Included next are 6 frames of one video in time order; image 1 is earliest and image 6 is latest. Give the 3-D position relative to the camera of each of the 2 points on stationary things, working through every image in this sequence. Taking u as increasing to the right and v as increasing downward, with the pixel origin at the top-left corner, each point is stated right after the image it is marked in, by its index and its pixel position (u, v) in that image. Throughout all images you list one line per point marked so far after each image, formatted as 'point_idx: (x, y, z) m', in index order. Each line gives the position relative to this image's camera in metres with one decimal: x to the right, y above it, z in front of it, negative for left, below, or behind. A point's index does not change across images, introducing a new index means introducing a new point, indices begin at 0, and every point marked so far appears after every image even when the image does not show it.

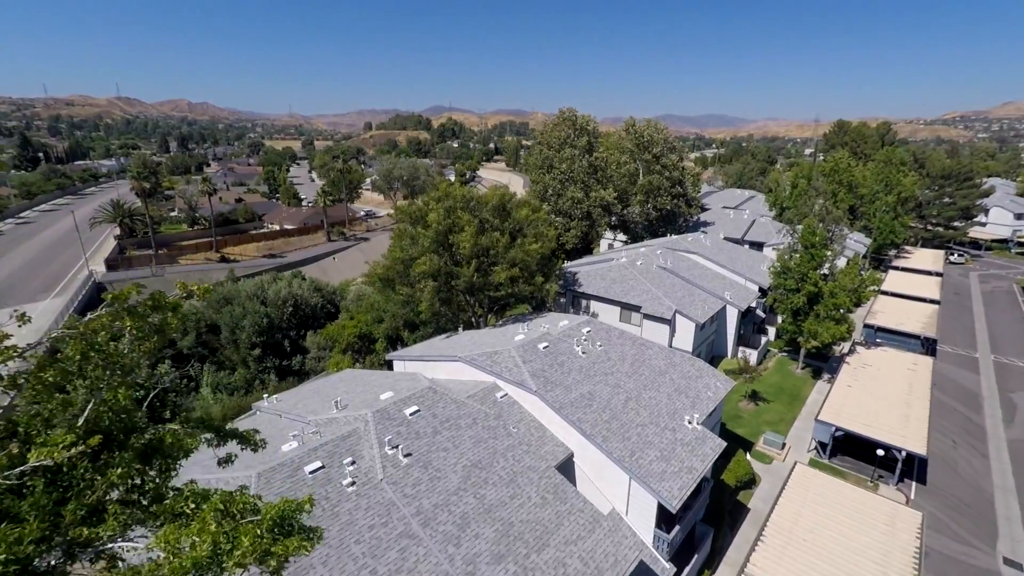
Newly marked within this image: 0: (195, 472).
0: (-8.1, -4.6, +12.5) m
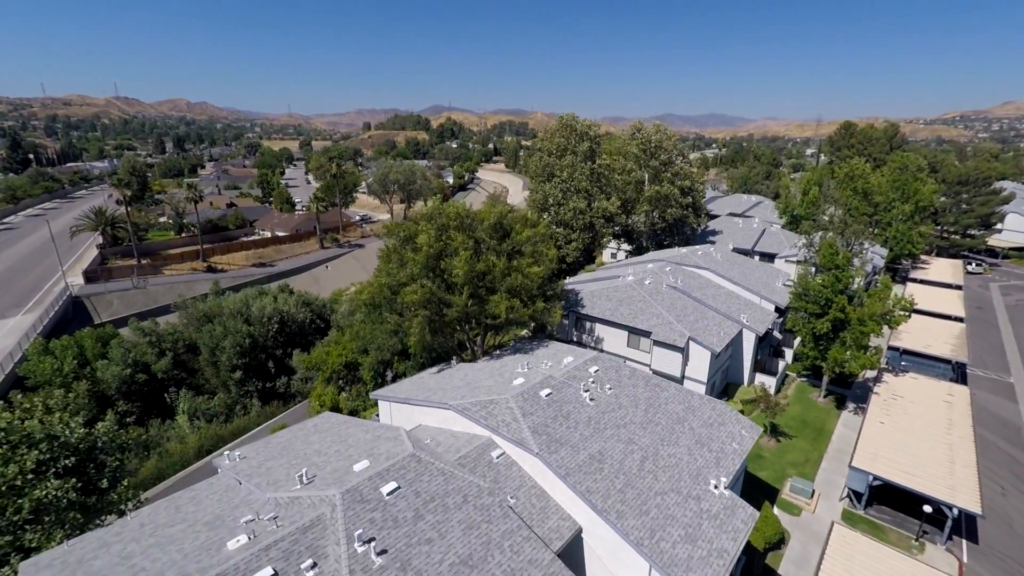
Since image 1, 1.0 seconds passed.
0: (-8.2, -5.9, +10.3) m
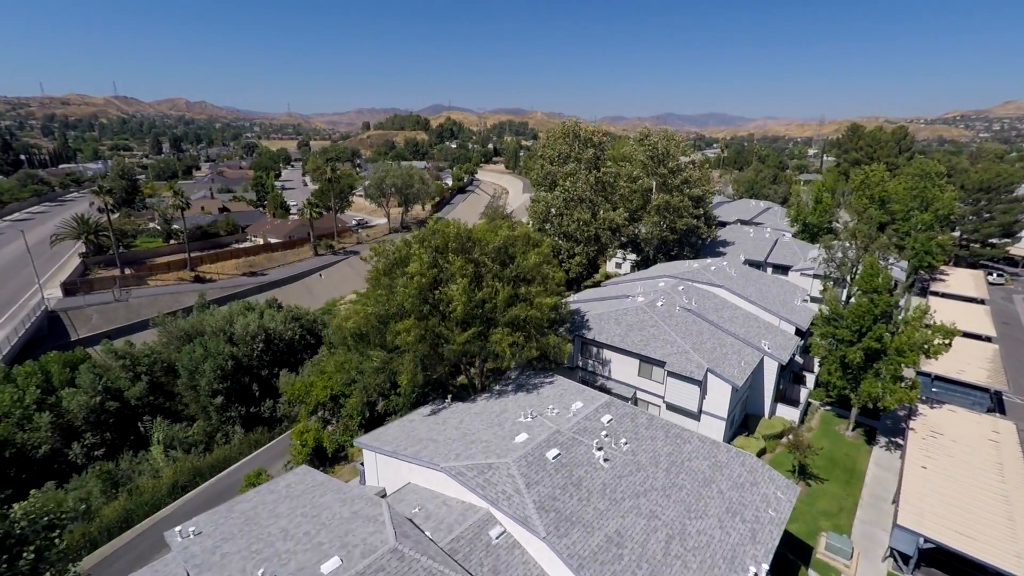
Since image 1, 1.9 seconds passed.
0: (-8.1, -7.1, +8.1) m
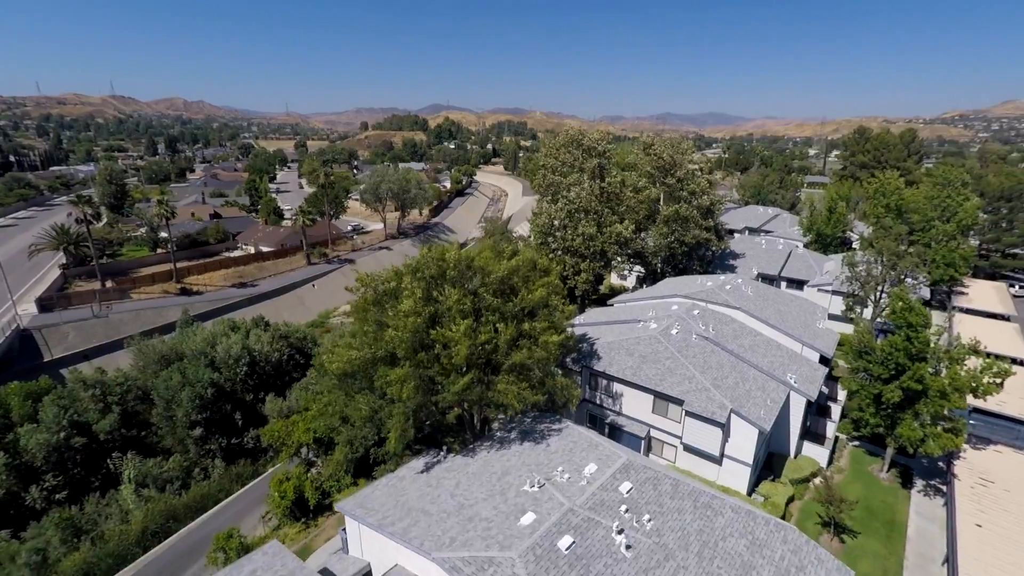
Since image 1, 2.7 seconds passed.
0: (-8.0, -8.4, +5.8) m
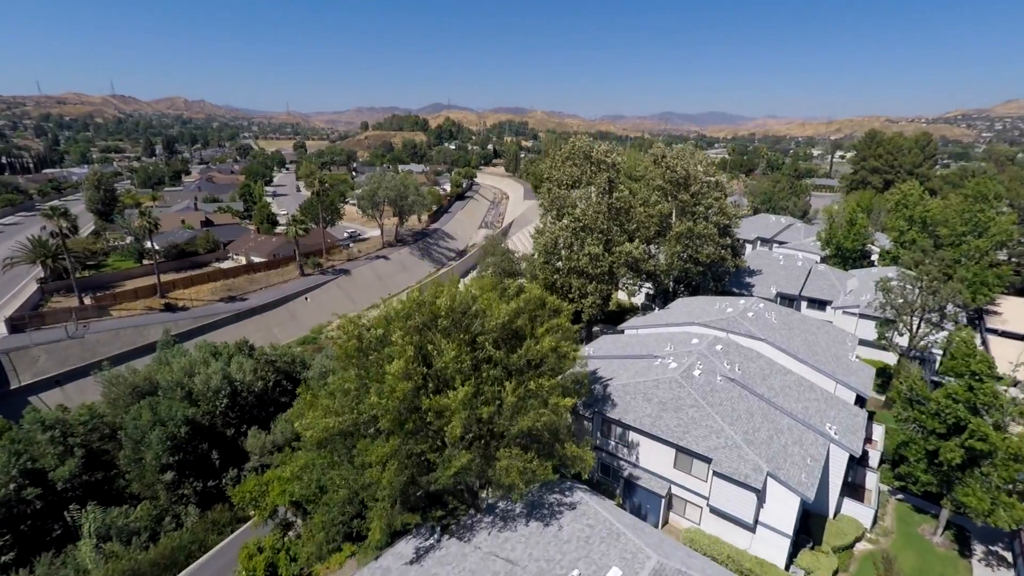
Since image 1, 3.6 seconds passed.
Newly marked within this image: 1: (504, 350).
0: (-7.9, -10.1, +3.2) m
1: (-0.4, -1.9, +15.7) m
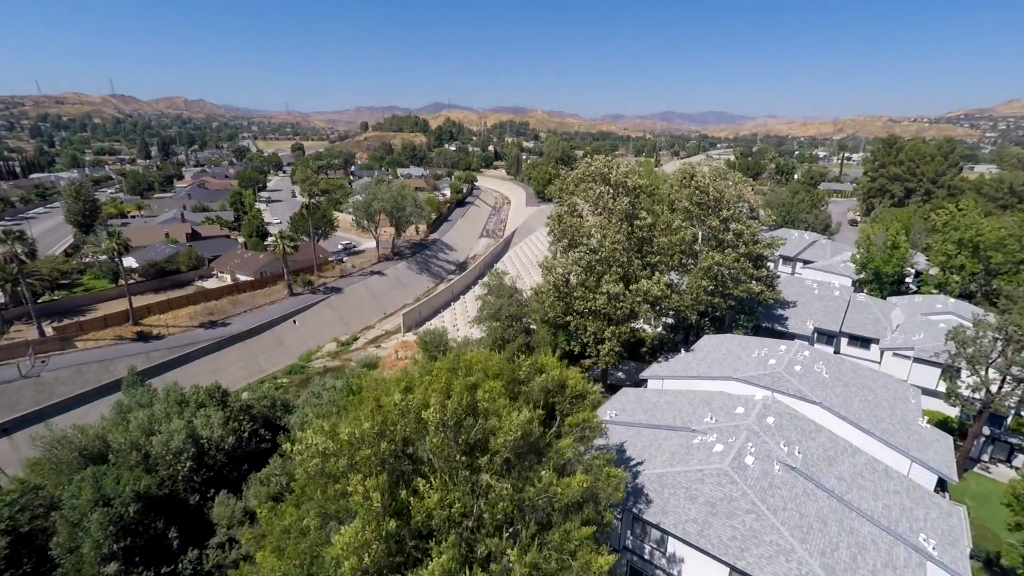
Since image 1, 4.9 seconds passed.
0: (-7.5, -12.5, -0.9) m
1: (0.0, -4.4, +11.6) m
